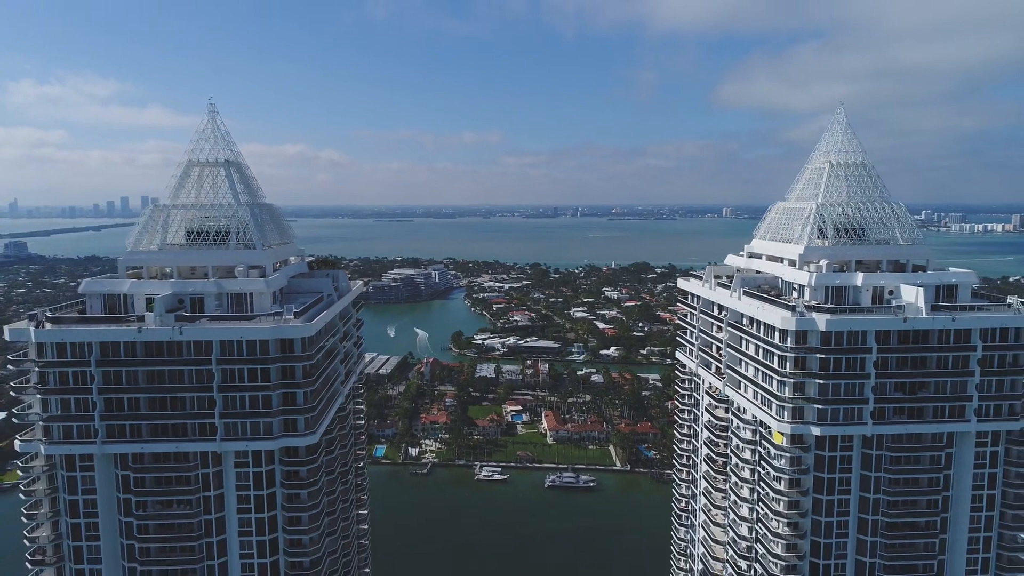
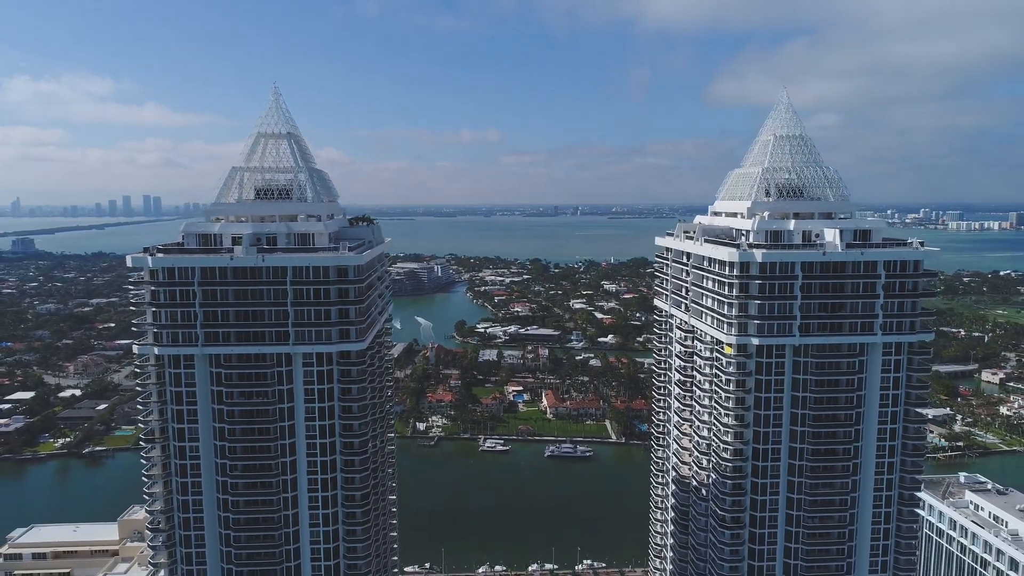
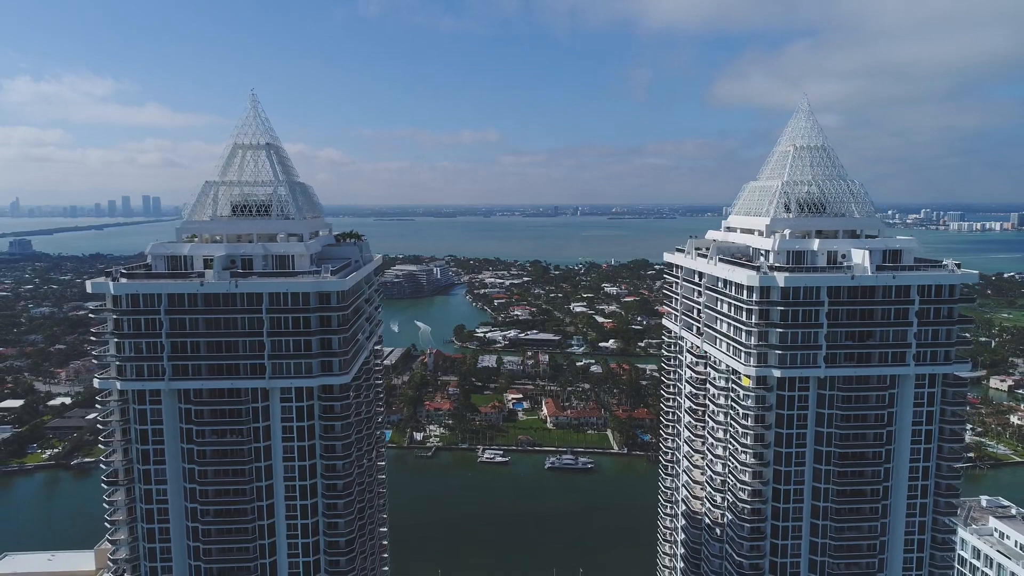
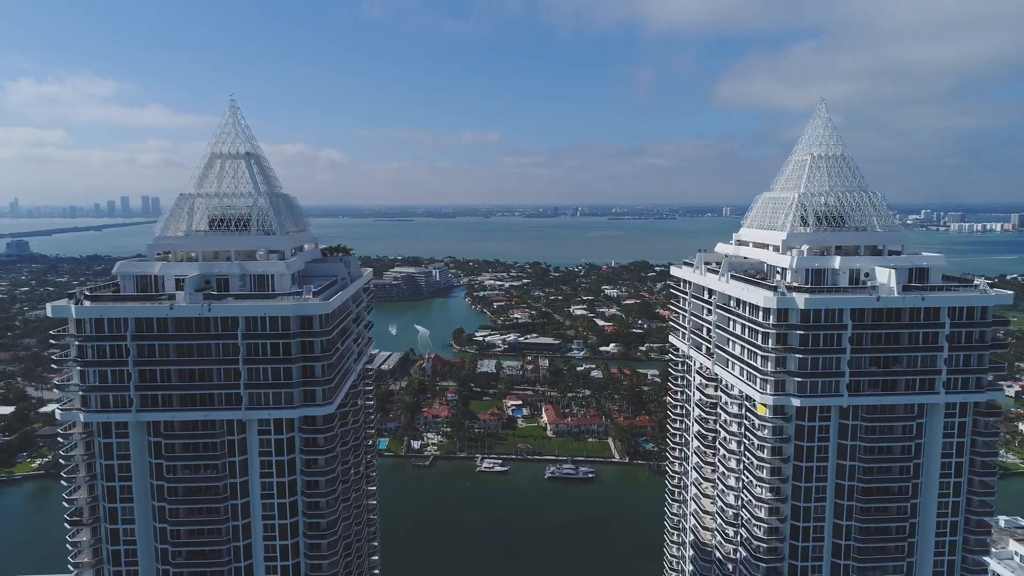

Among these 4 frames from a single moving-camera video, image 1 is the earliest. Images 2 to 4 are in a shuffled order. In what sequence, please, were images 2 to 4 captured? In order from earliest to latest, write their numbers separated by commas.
4, 3, 2
